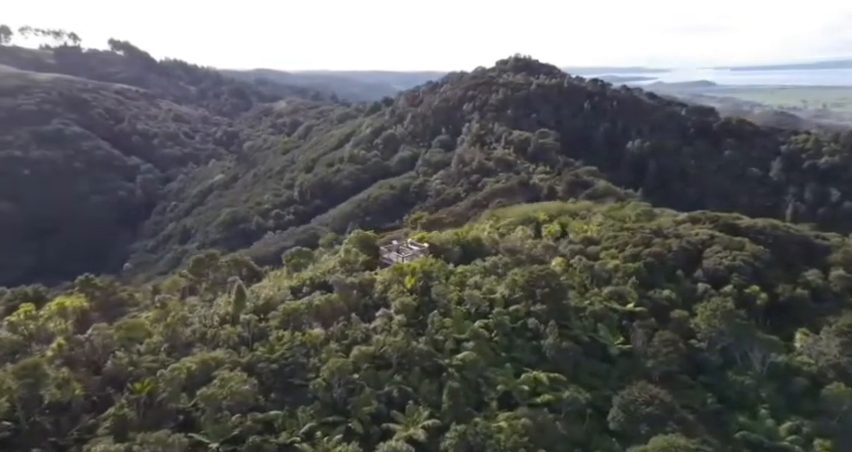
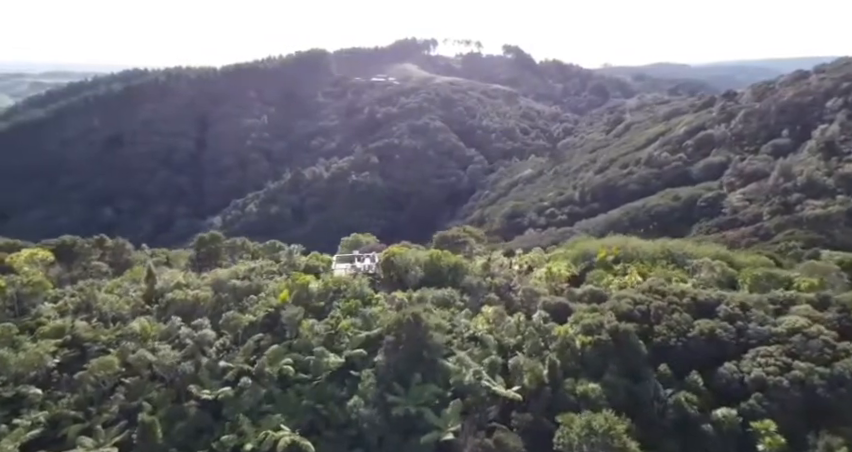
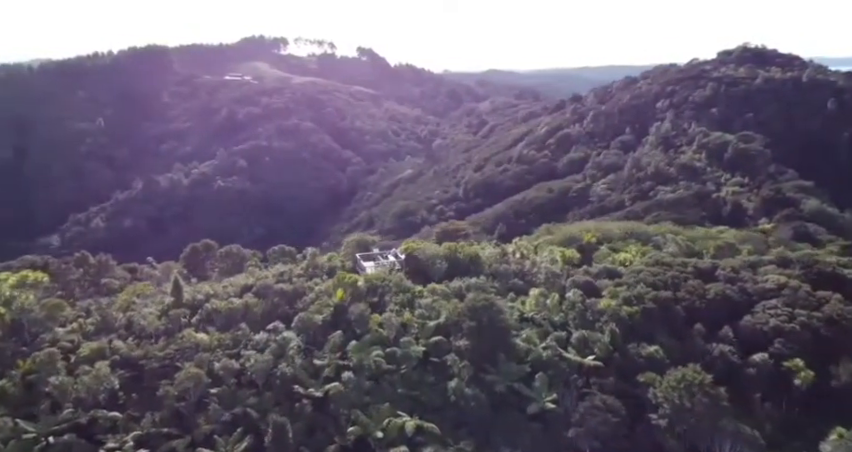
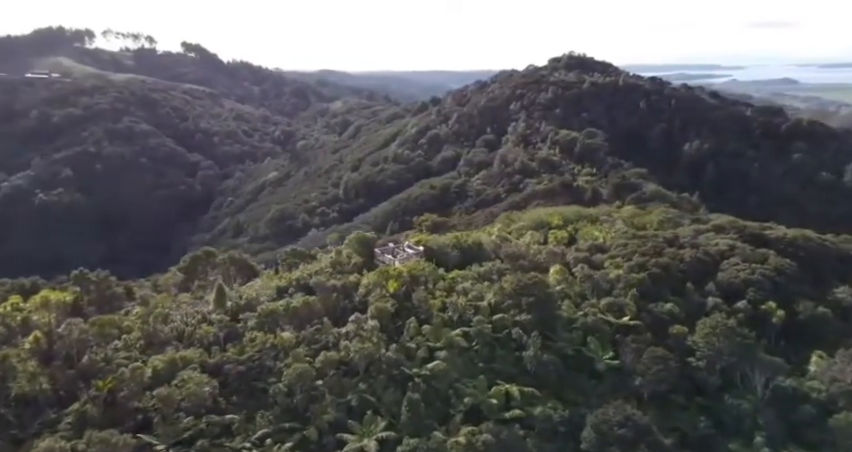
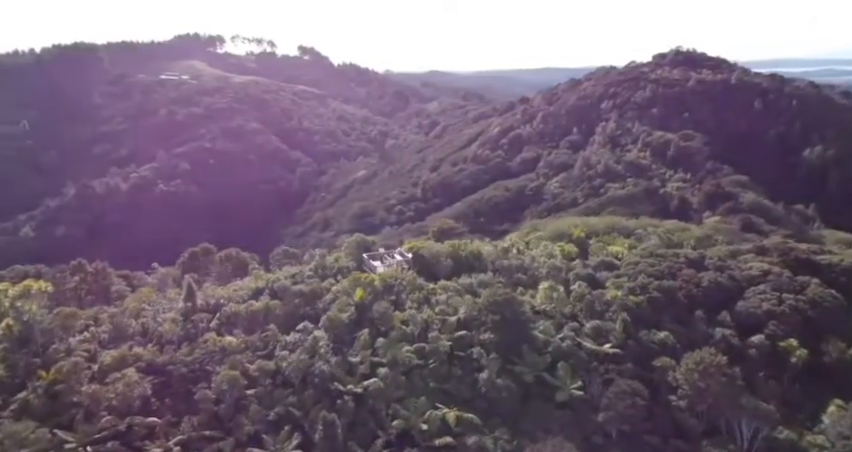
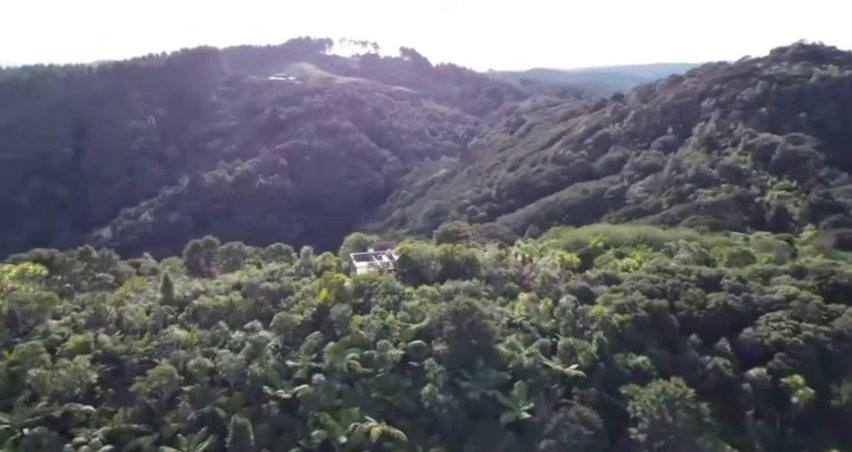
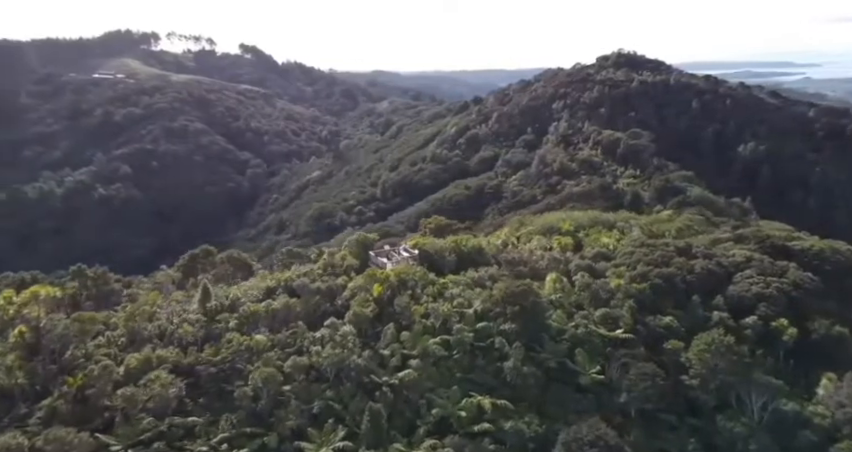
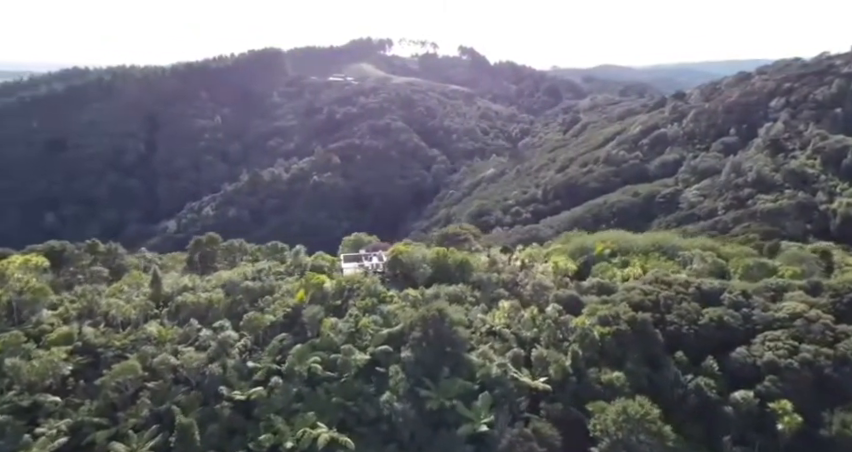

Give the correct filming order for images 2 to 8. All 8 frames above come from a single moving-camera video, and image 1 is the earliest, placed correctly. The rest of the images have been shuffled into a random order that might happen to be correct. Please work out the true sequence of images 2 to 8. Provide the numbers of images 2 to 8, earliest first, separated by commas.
4, 7, 5, 3, 6, 8, 2
